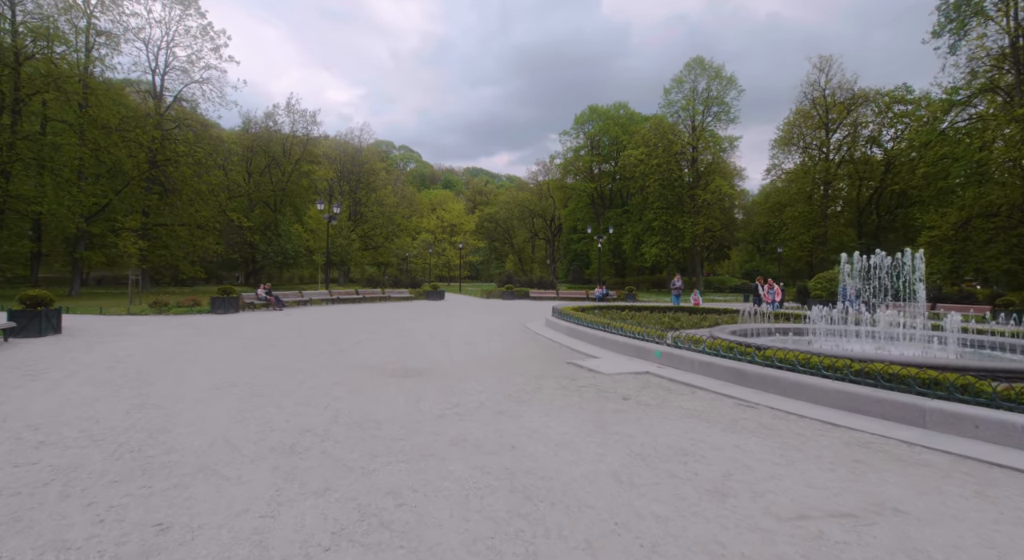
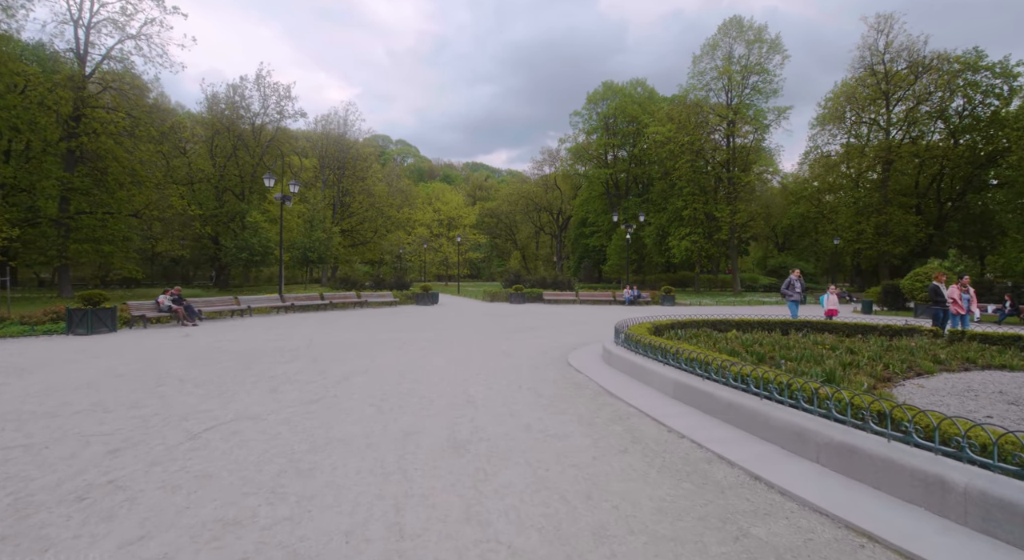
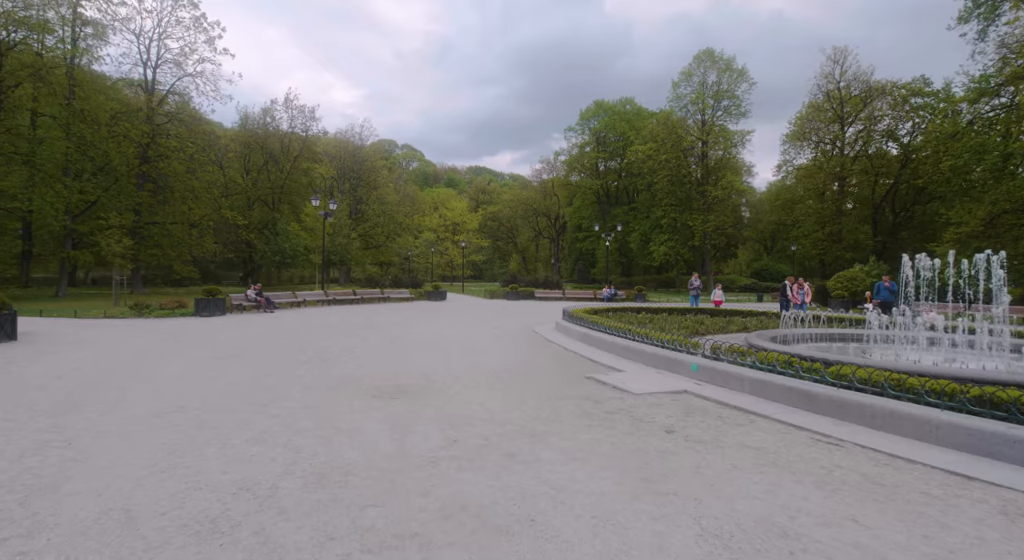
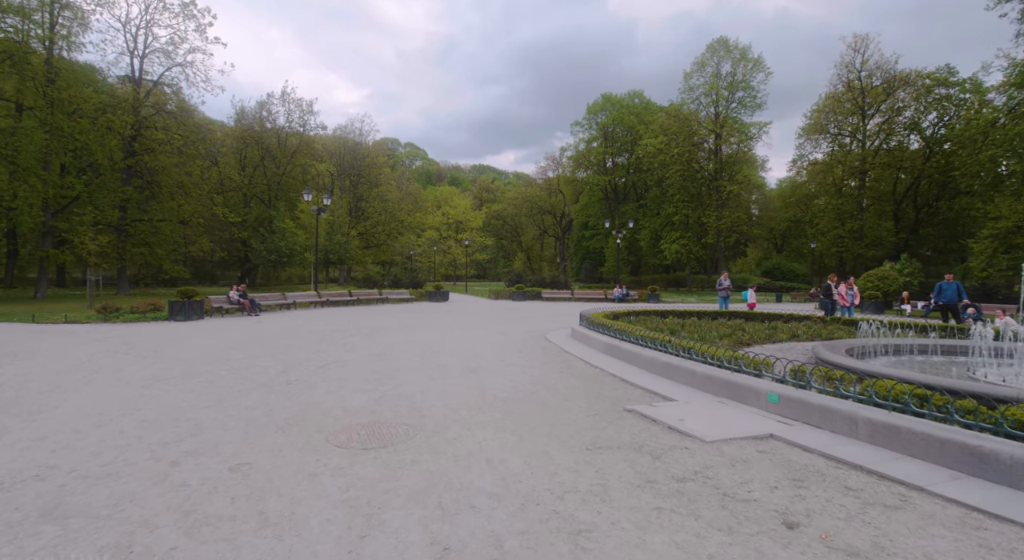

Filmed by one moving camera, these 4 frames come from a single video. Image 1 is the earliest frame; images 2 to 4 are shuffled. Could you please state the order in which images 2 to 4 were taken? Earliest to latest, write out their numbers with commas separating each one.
3, 4, 2
